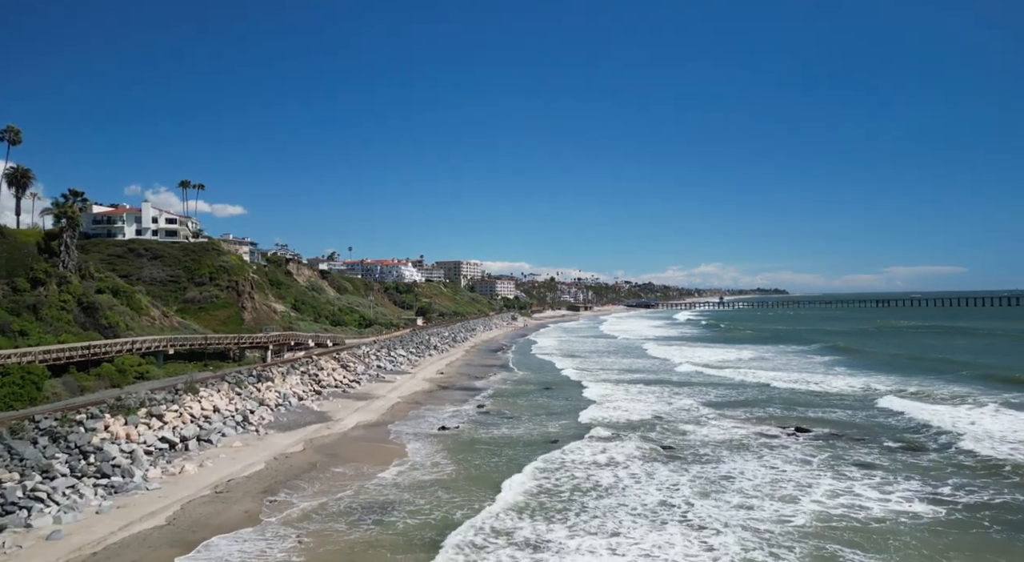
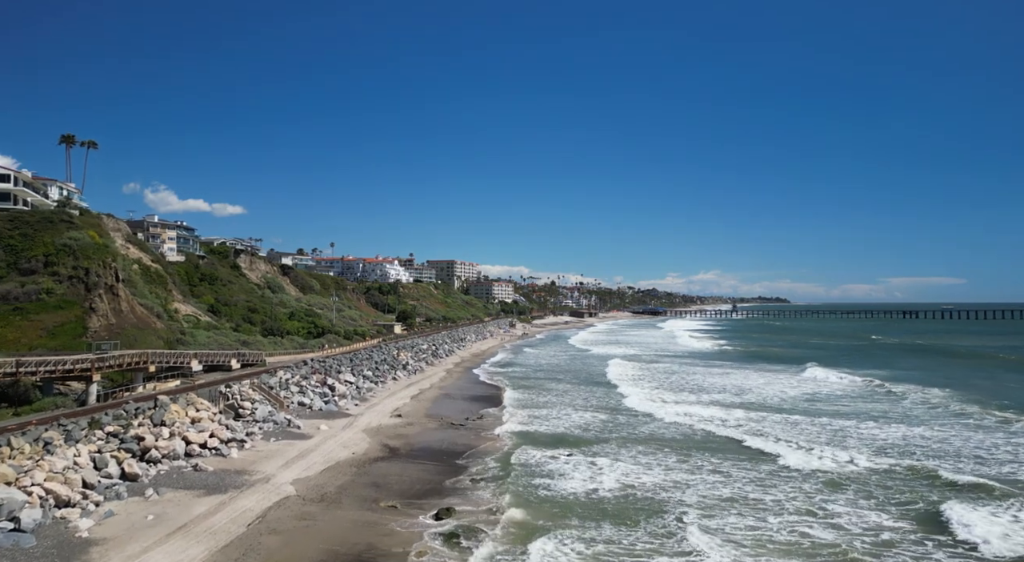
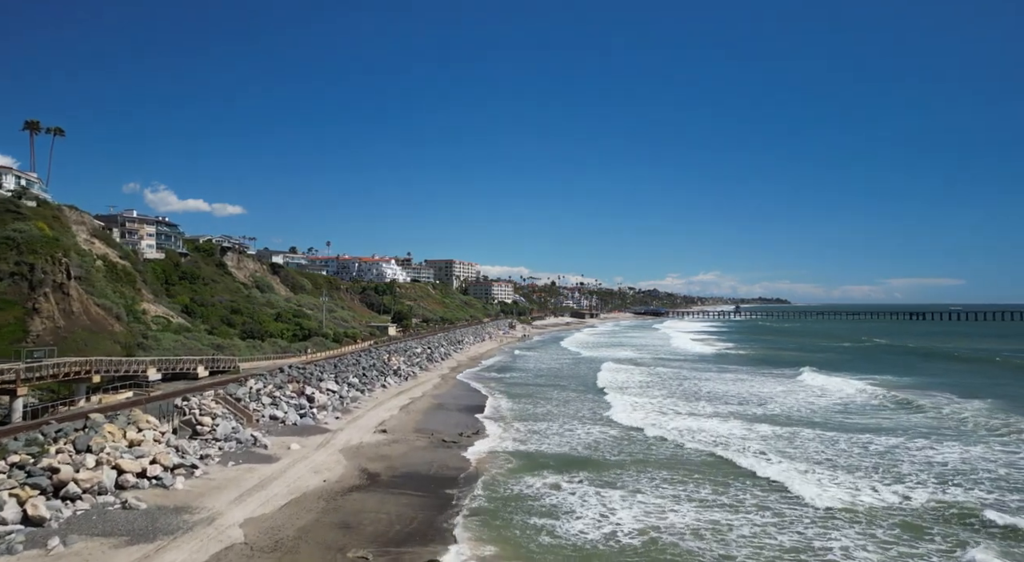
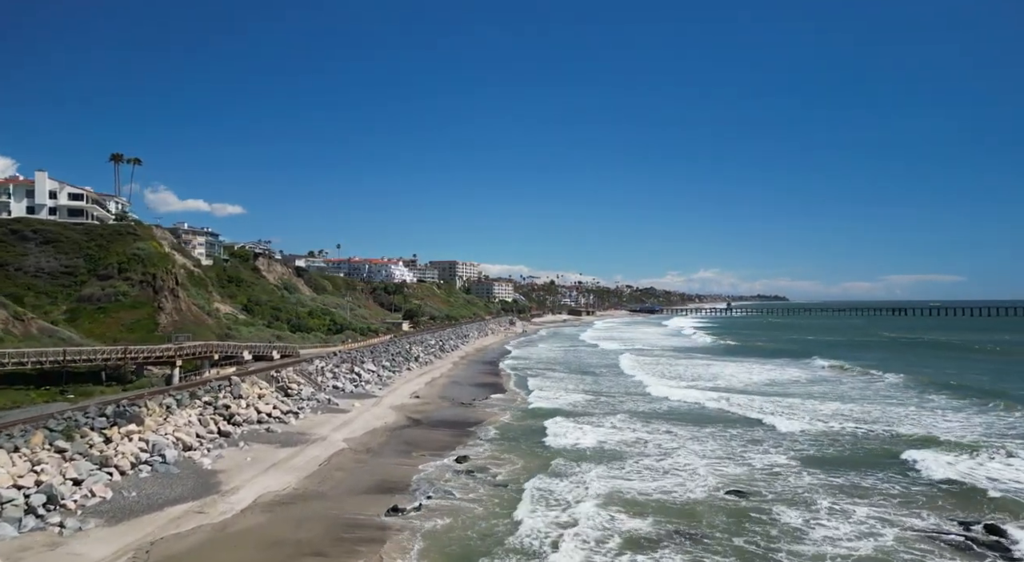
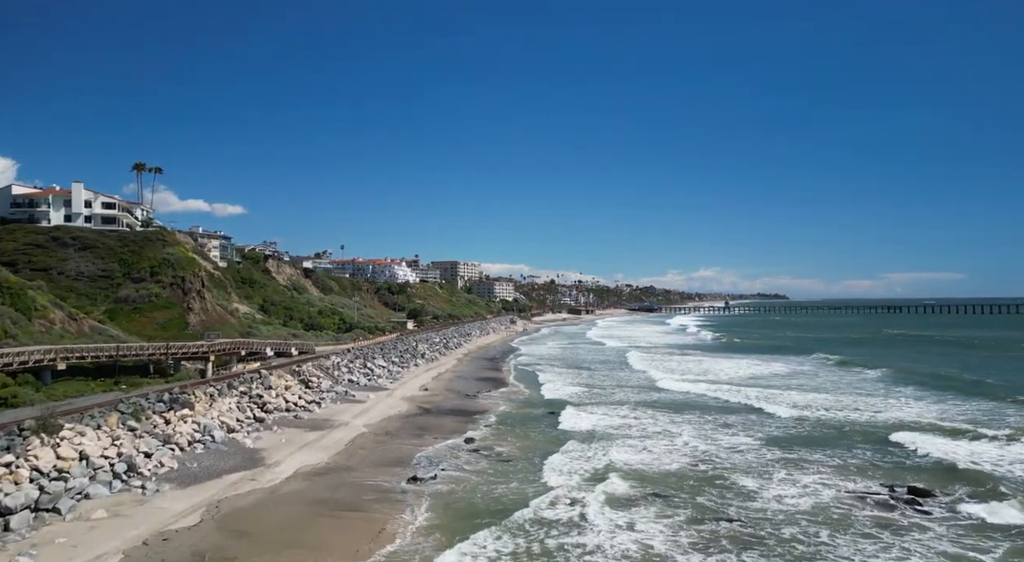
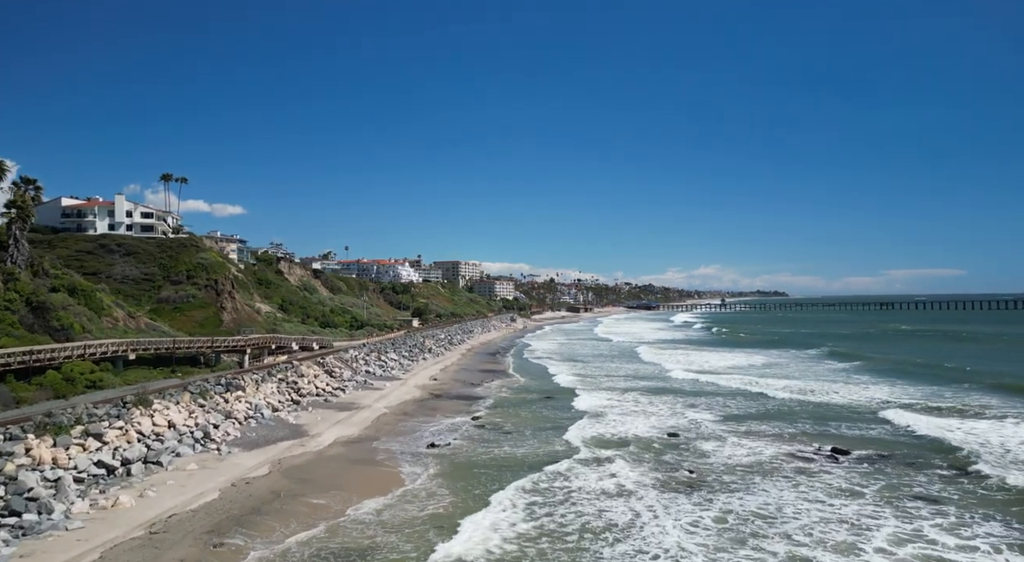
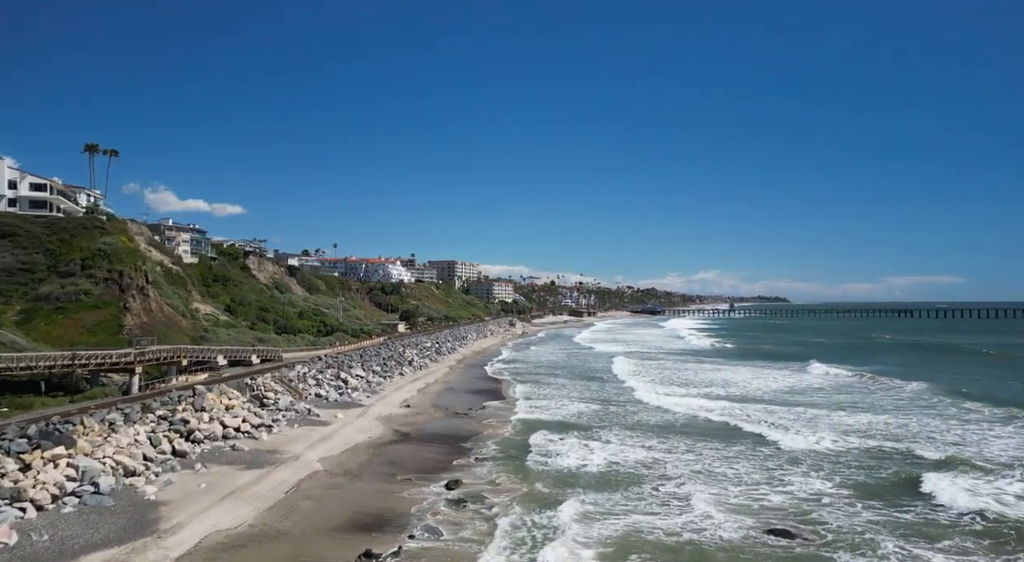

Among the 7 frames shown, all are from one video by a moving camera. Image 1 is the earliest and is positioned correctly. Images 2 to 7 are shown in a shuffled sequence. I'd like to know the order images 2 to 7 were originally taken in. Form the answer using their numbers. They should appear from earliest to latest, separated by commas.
6, 5, 4, 7, 2, 3
